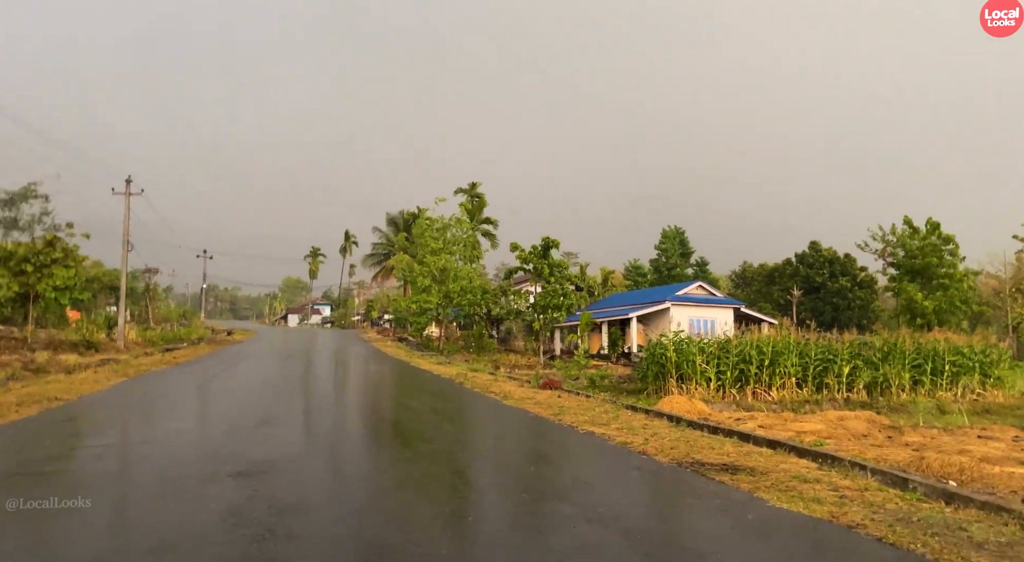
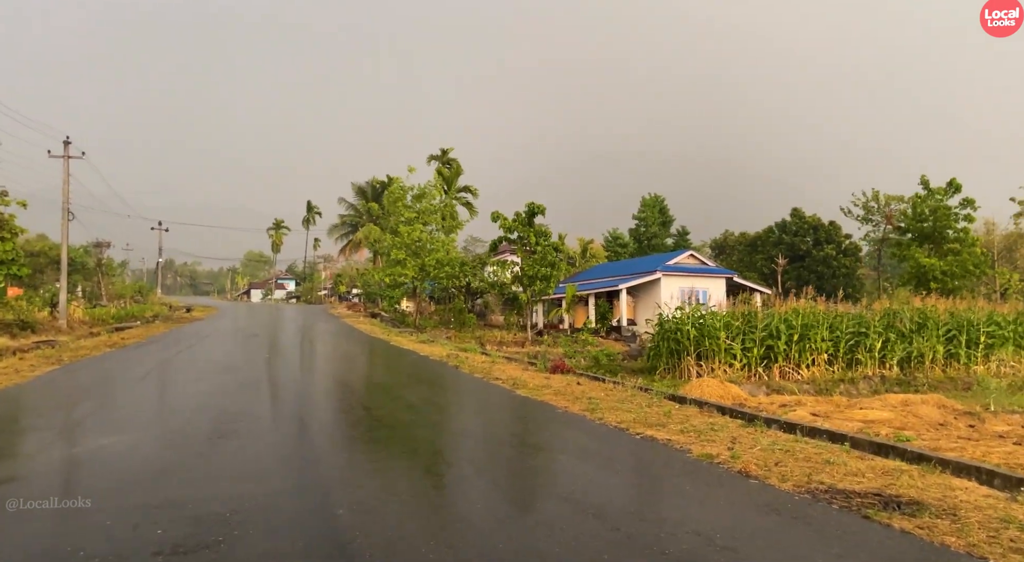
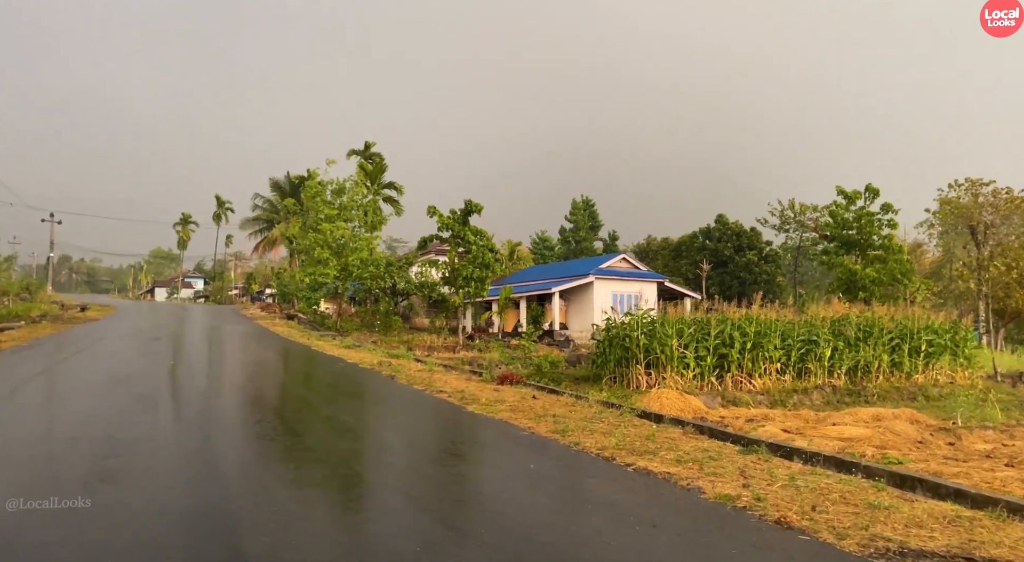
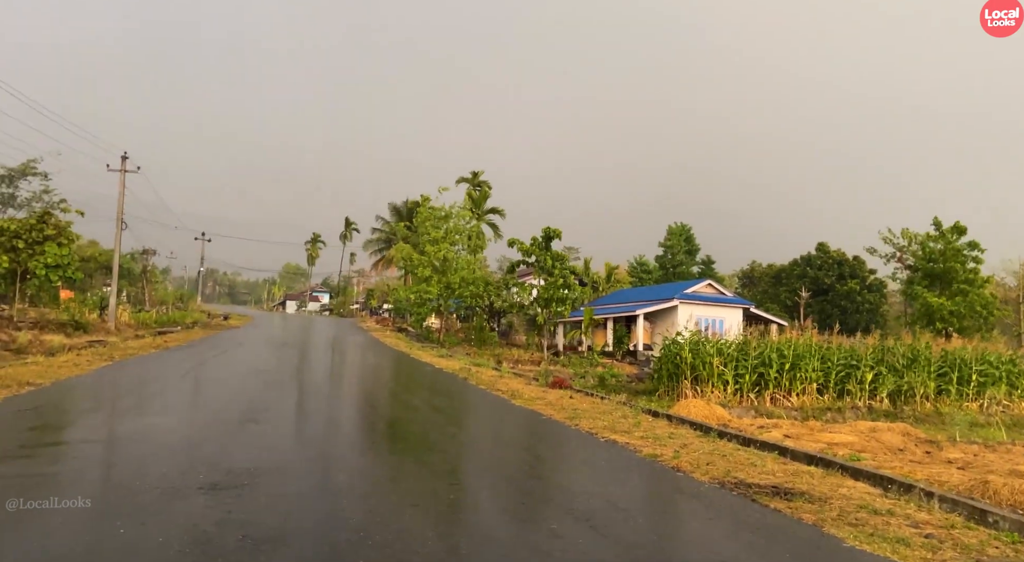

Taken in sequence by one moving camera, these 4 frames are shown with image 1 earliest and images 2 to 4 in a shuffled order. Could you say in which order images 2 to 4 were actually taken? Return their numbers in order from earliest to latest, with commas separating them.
4, 2, 3
